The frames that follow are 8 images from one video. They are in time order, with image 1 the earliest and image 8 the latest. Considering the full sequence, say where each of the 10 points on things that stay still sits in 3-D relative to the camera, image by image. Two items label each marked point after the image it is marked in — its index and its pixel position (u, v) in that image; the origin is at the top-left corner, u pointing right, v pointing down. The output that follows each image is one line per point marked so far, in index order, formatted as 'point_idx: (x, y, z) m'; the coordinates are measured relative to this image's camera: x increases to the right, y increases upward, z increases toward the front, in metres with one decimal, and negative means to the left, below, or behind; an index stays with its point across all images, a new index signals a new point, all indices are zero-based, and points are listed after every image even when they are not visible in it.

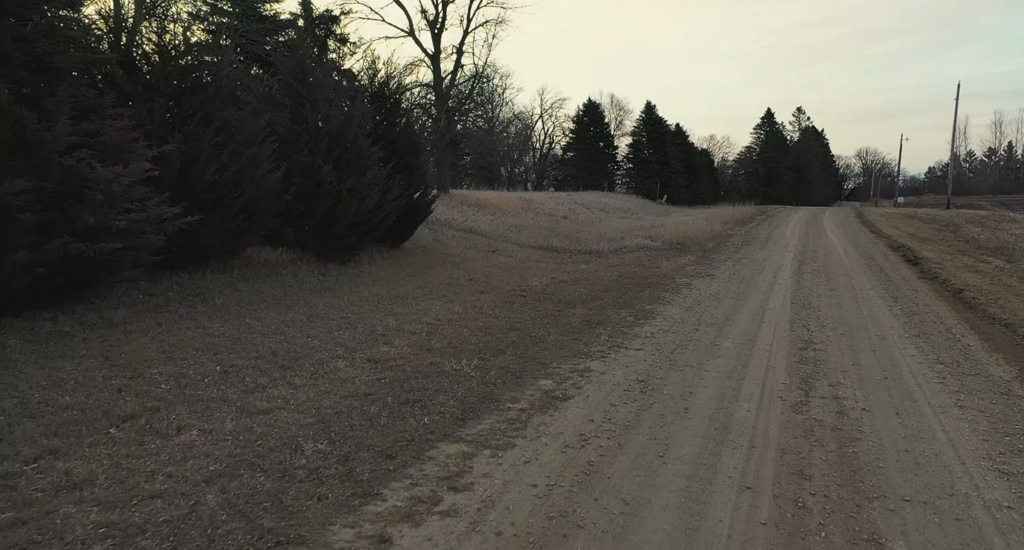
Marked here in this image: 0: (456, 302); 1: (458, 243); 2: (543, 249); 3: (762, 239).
0: (-0.6, -0.3, +7.7) m
1: (-1.0, +0.5, +12.4) m
2: (+0.6, +0.4, +13.4) m
3: (+5.6, +0.7, +15.3) m
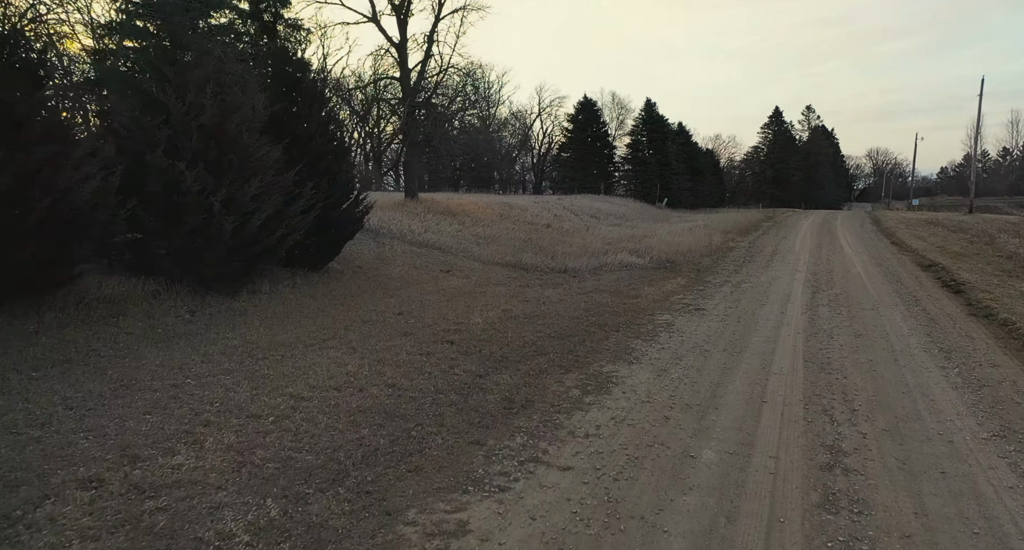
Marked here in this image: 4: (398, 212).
0: (-1.3, -0.7, +5.8) m
1: (-1.6, +0.2, +10.5) m
2: (0.0, +0.1, +11.5) m
3: (+5.0, +0.4, +13.4) m
4: (-2.4, +1.3, +14.4) m
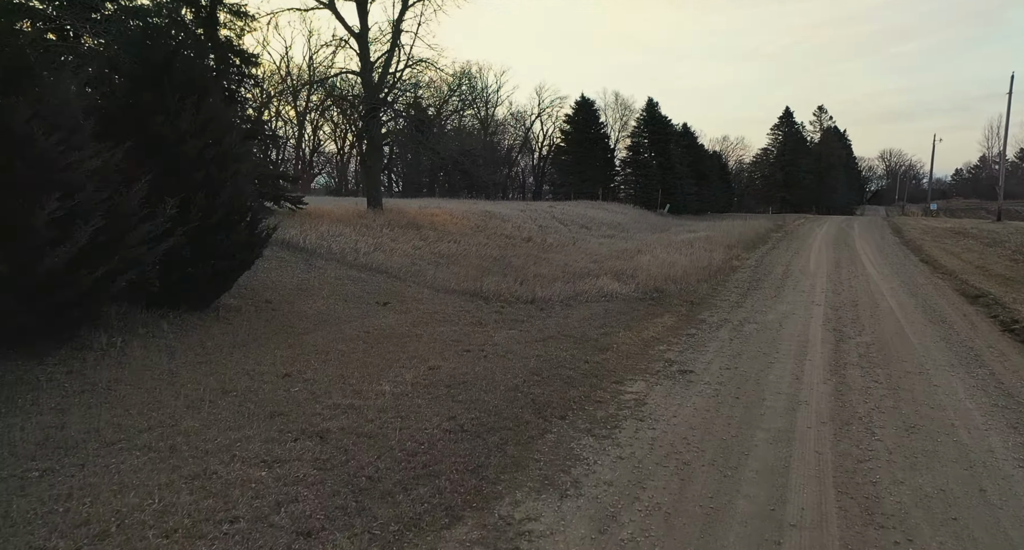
0: (-2.0, -1.1, +3.9) m
1: (-2.2, -0.2, +8.6) m
2: (-0.6, -0.3, +9.6) m
3: (+4.4, -0.1, +11.4) m
4: (-2.9, +0.8, +12.5) m
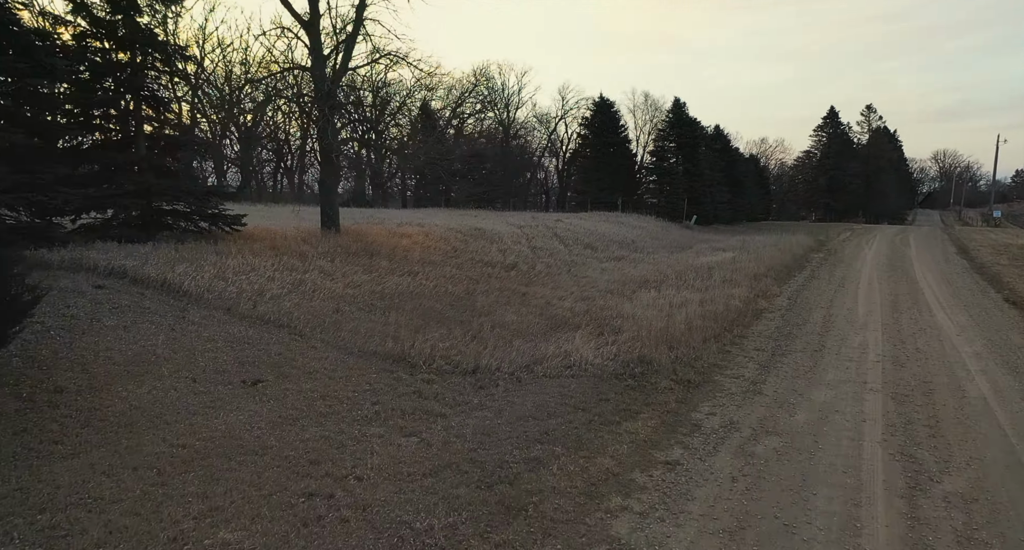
0: (-3.0, -1.7, +1.5) m
1: (-3.0, -0.9, +6.2) m
2: (-1.3, -1.0, +7.1) m
3: (+3.8, -0.7, +8.6) m
4: (-3.5, +0.2, +10.1) m
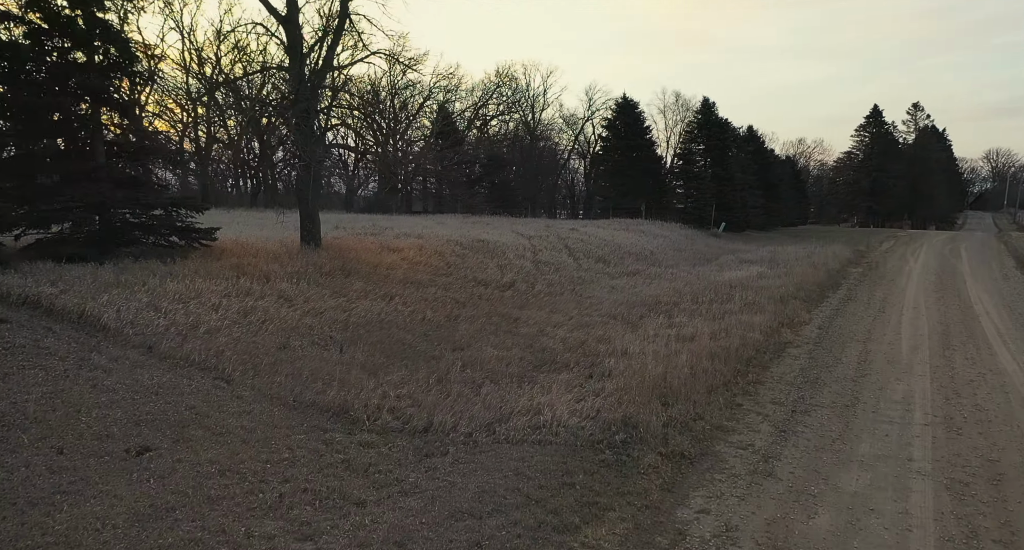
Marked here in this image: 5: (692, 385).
0: (-3.6, -2.0, +0.4) m
1: (-3.4, -1.2, +5.0) m
2: (-1.7, -1.3, +5.9) m
3: (+3.5, -1.1, +7.1) m
4: (-3.7, -0.1, +9.0) m
5: (+1.8, -1.0, +6.6) m
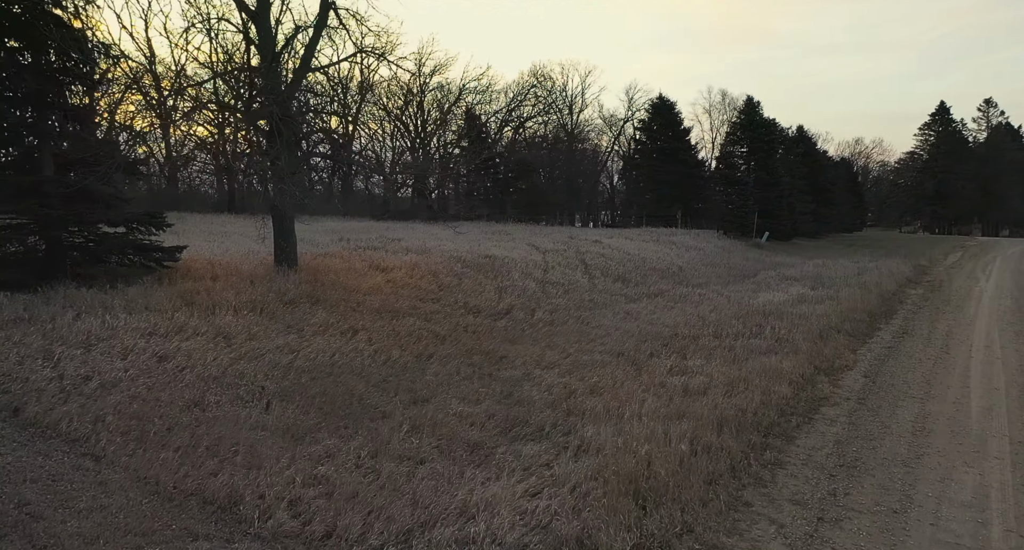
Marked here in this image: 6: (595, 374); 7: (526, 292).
0: (-4.5, -2.4, -0.8) m
1: (-4.0, -1.6, +3.8) m
2: (-2.2, -1.7, +4.5) m
3: (+3.1, -1.6, +5.4) m
4: (-4.0, -0.5, +7.8) m
5: (+1.3, -1.5, +5.1) m
6: (+1.1, -1.1, +8.6) m
7: (+0.3, -0.2, +12.5) m
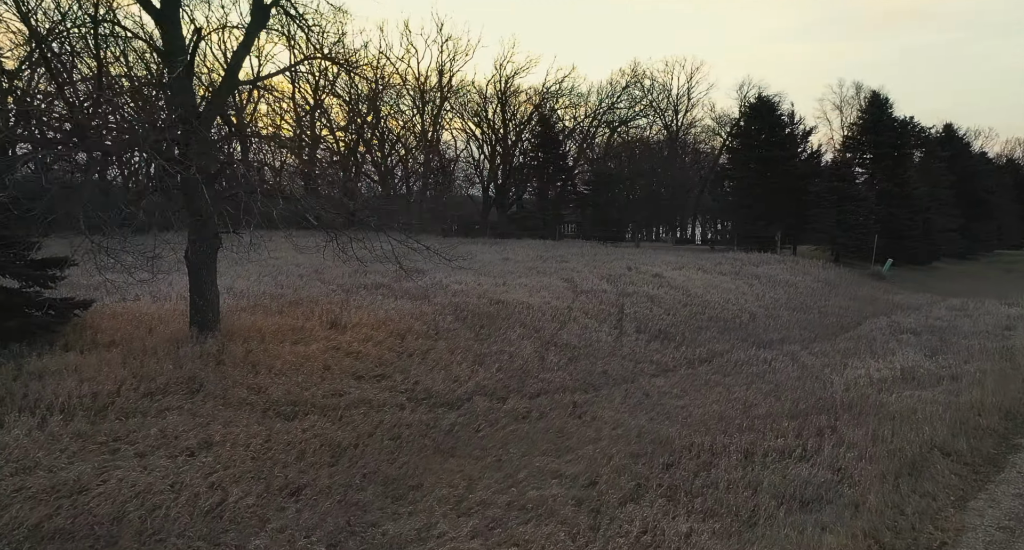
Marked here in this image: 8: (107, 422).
0: (-7.1, -3.2, -2.5) m
1: (-5.7, -2.4, +1.9) m
2: (-3.9, -2.6, +2.3) m
3: (+1.5, -2.5, +2.3) m
4: (-5.0, -1.4, +5.9) m
5: (-0.3, -2.4, +2.2) m
6: (+0.1, -2.1, +5.7) m
7: (+0.1, -1.2, +9.7) m
8: (-3.9, -1.4, +6.4) m
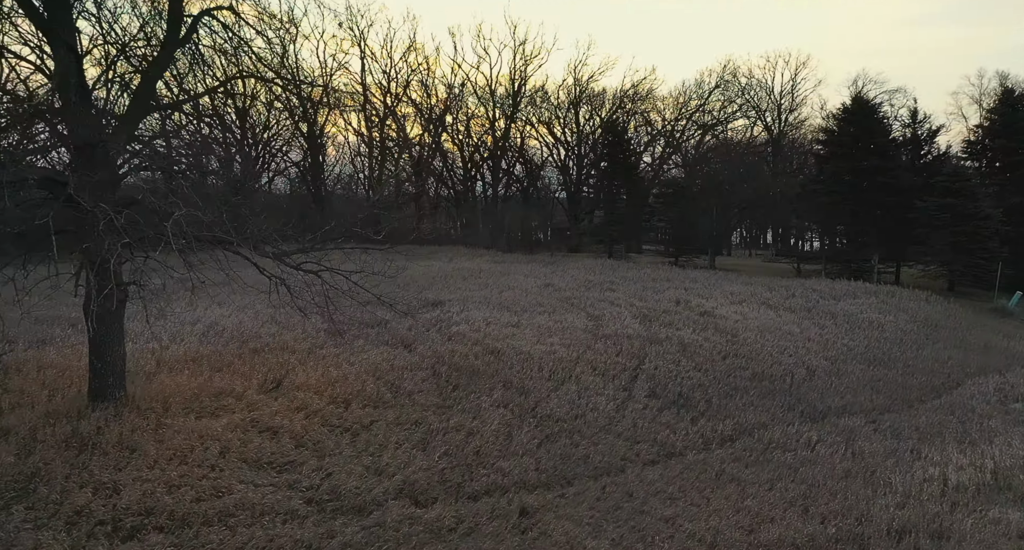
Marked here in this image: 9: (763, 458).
0: (-9.5, -3.9, -3.0) m
1: (-7.4, -3.1, +1.2) m
2: (-5.6, -3.3, +1.3) m
3: (-0.3, -3.3, +0.4) m
4: (-6.1, -2.1, +4.9) m
5: (-2.0, -3.1, +0.6) m
6: (-1.1, -2.8, +4.0) m
7: (-0.5, -1.9, +7.9) m
8: (-4.9, -2.0, +5.3) m
9: (+3.1, -2.2, +8.4) m
